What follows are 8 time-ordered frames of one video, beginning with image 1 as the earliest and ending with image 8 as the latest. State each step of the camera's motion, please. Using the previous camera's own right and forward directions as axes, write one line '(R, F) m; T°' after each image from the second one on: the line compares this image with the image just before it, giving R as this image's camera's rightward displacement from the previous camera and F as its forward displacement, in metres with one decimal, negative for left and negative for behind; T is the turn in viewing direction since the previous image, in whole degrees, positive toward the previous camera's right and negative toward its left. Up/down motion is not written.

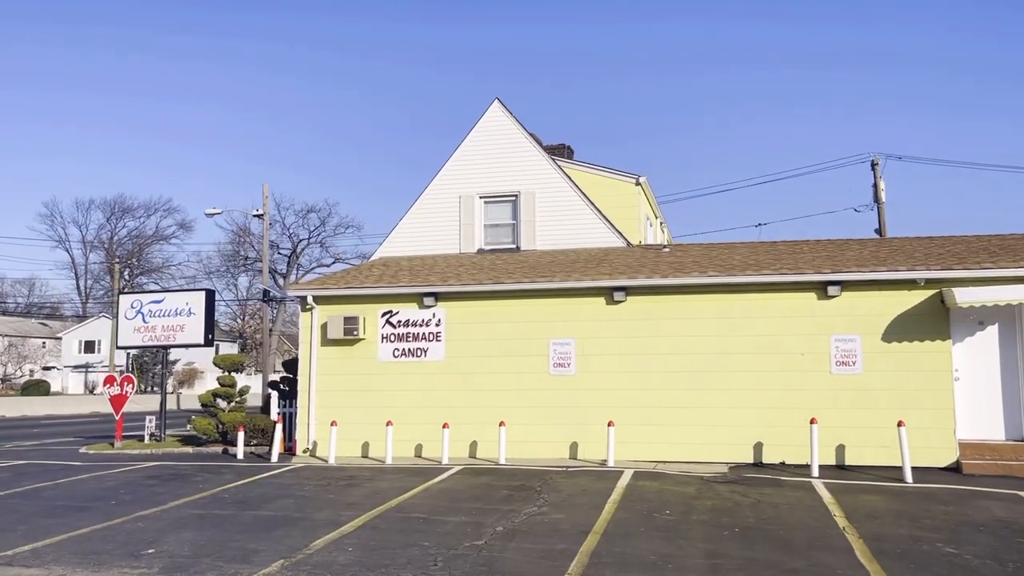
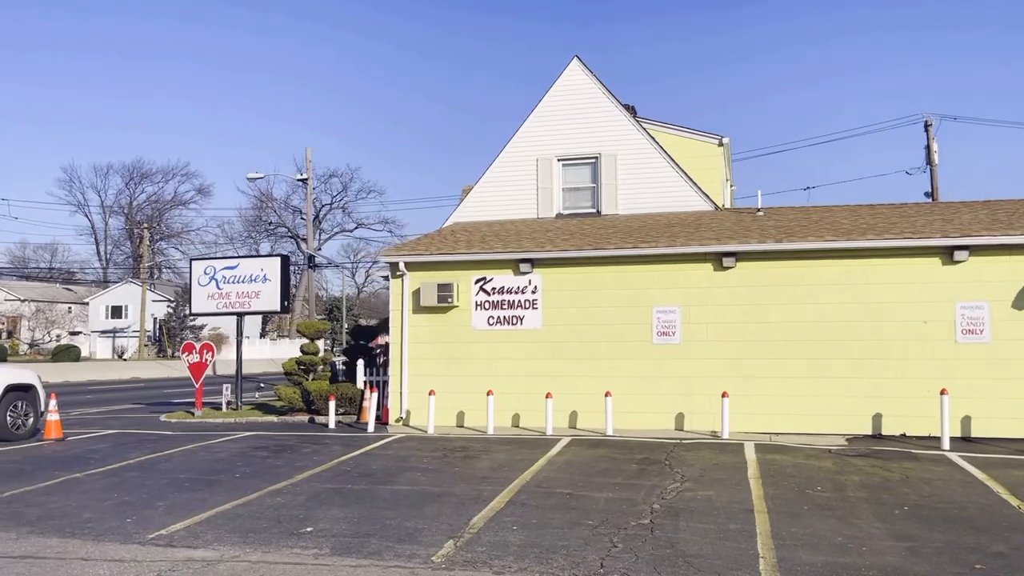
(-1.6, +0.5) m; -1°
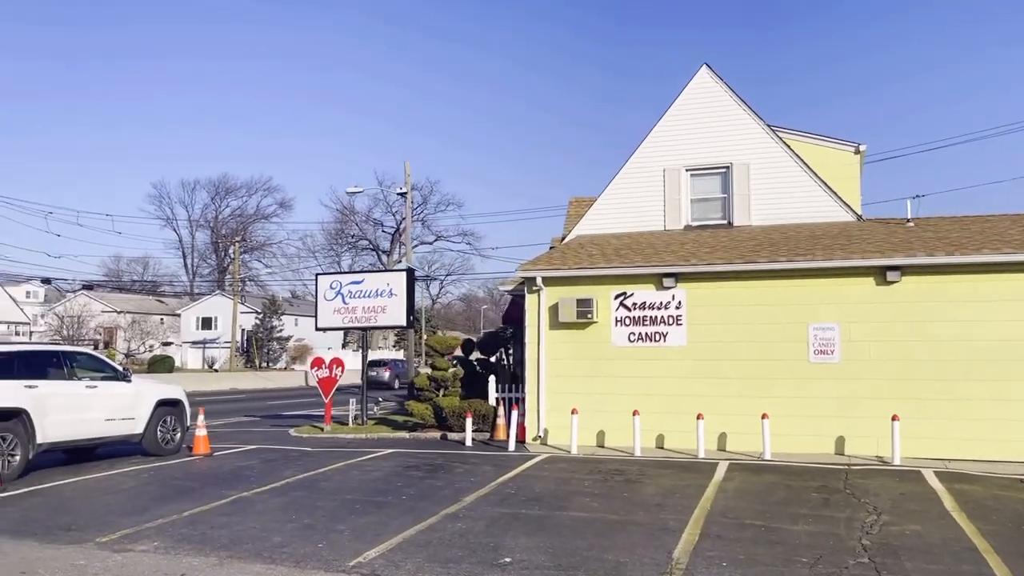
(-1.3, +0.4) m; -5°
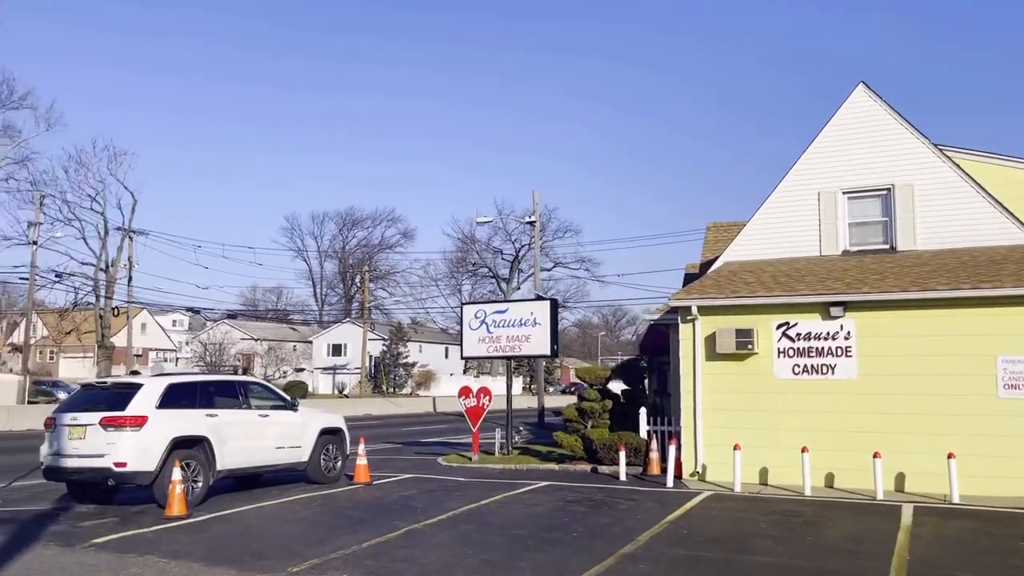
(-0.7, +0.1) m; -8°
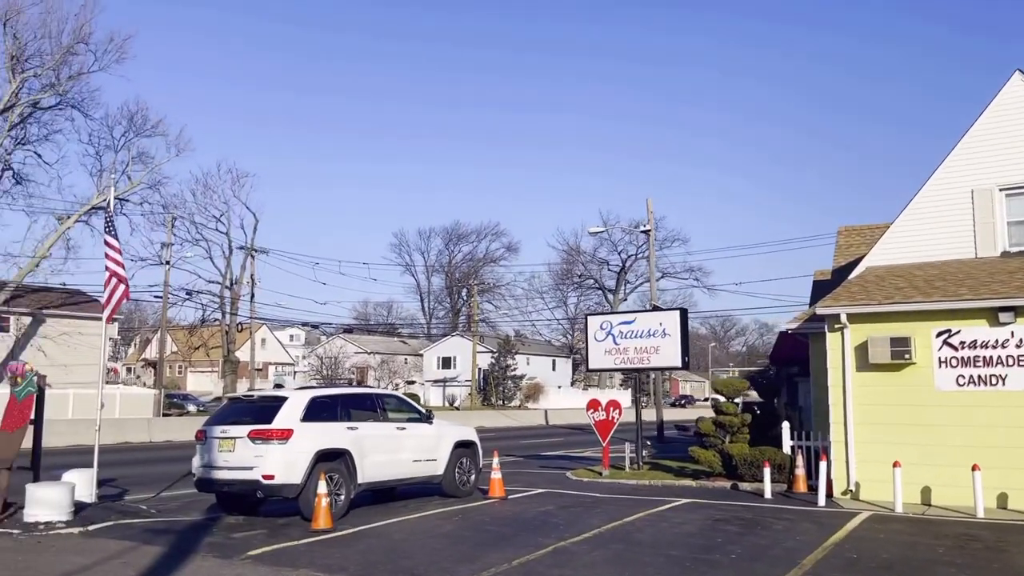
(-0.5, +0.3) m; -7°
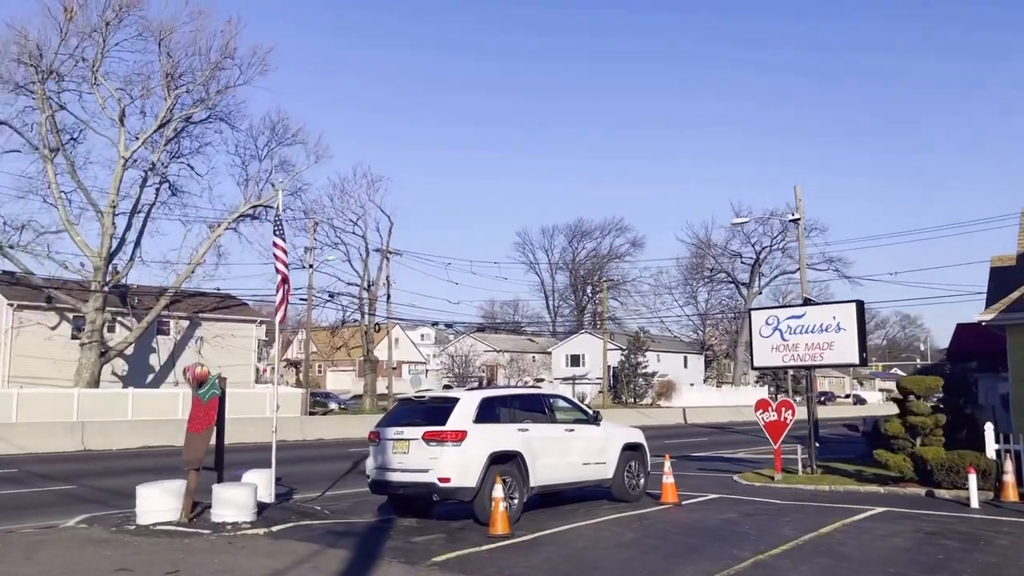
(-0.7, +0.5) m; -8°
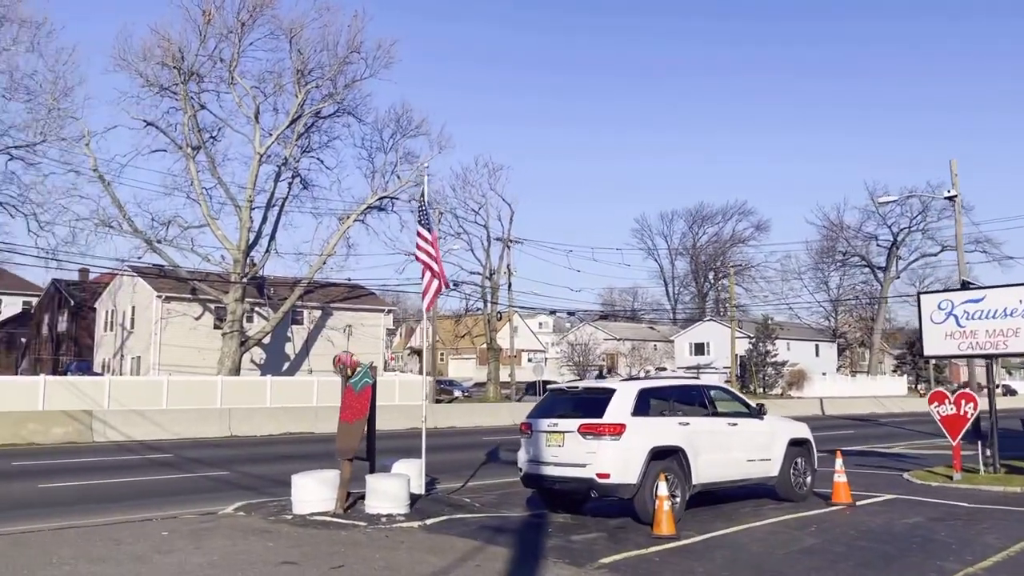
(-0.6, +0.6) m; -8°
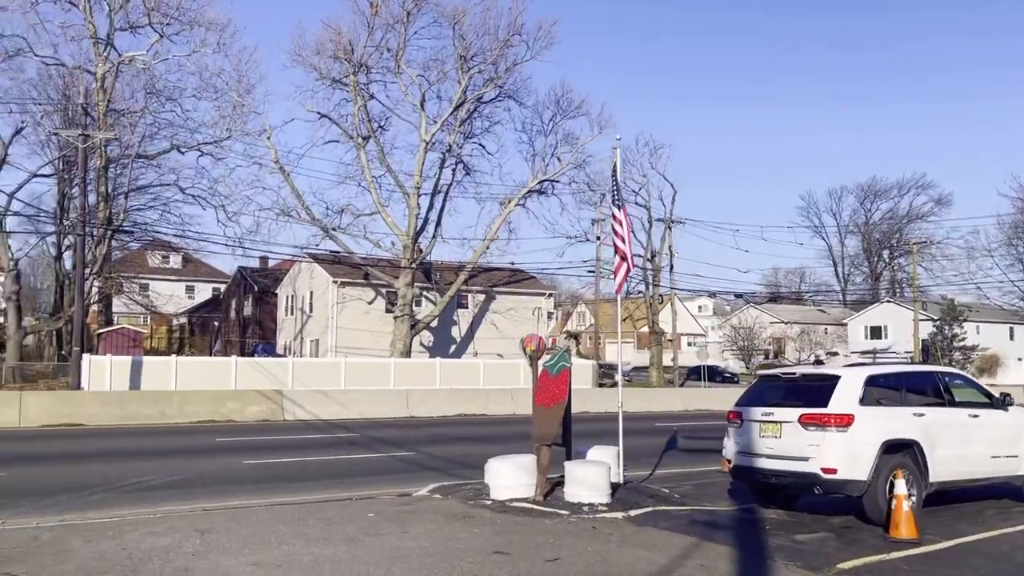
(-0.6, +0.5) m; -10°
